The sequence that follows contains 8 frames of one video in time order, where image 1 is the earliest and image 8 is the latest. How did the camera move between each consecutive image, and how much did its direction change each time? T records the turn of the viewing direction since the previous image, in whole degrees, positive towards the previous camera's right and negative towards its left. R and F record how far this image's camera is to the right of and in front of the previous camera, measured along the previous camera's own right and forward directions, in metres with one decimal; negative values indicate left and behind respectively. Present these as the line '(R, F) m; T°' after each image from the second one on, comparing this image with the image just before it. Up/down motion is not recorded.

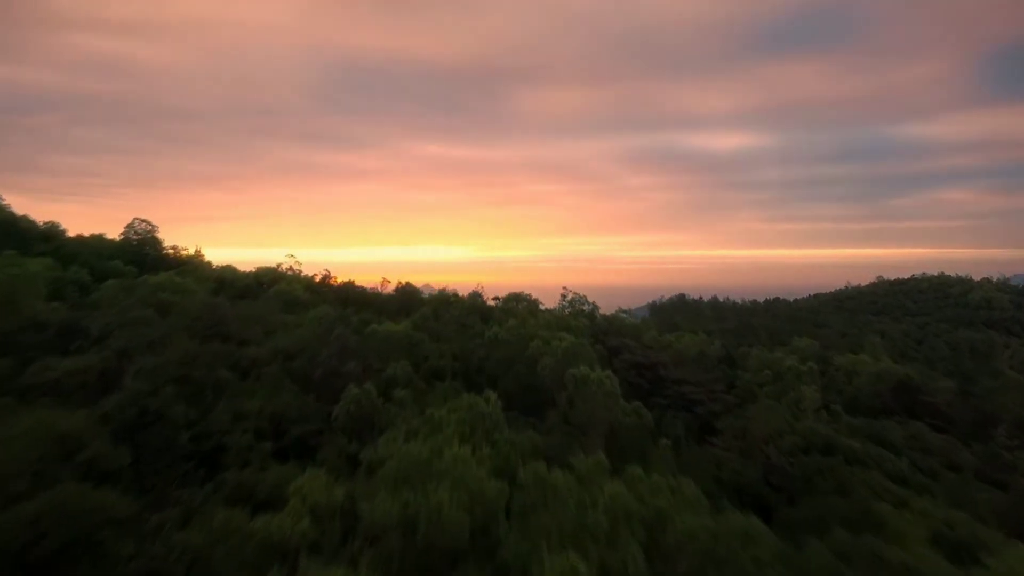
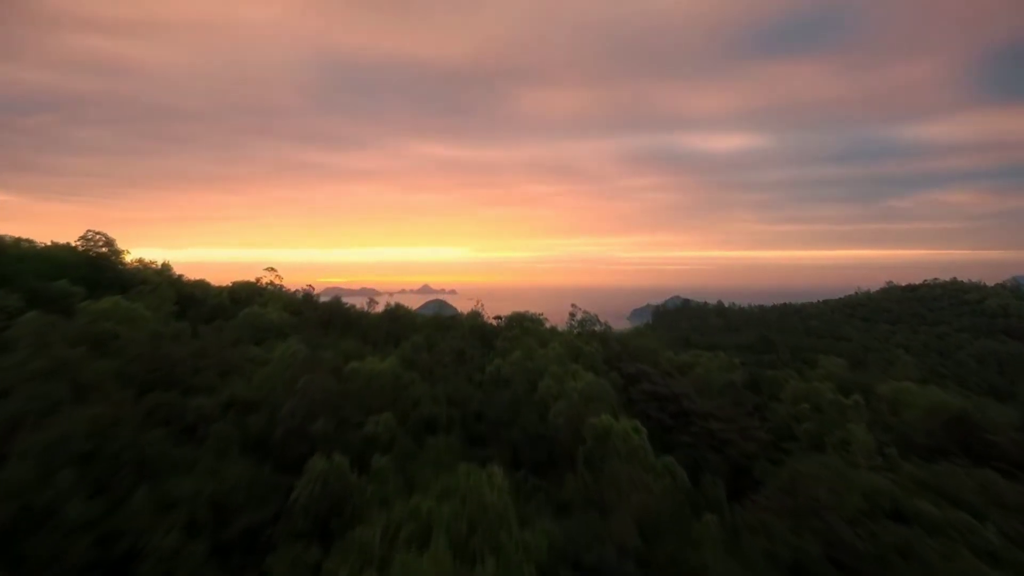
(-0.1, +1.4) m; 0°
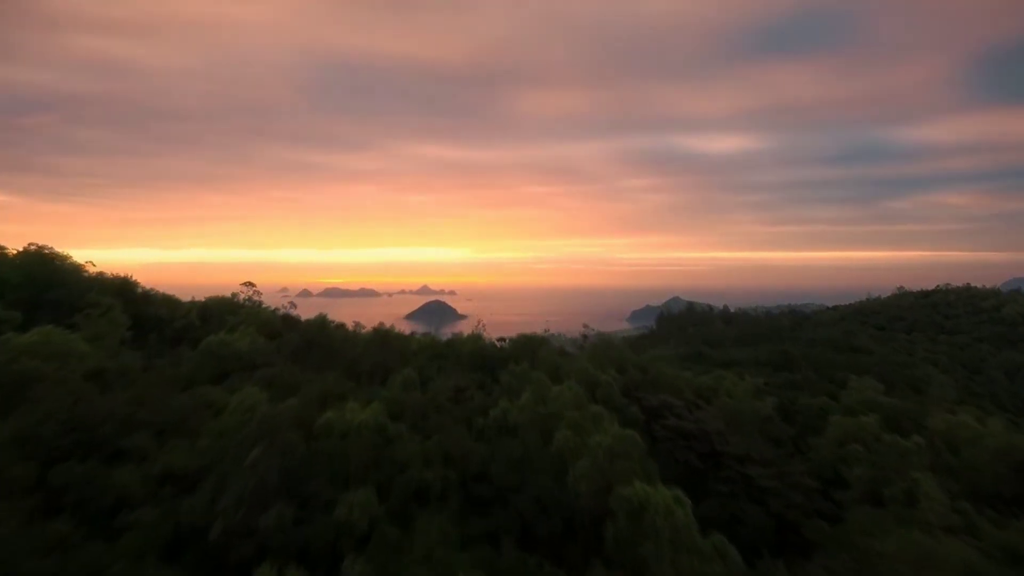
(-0.1, +1.4) m; 0°
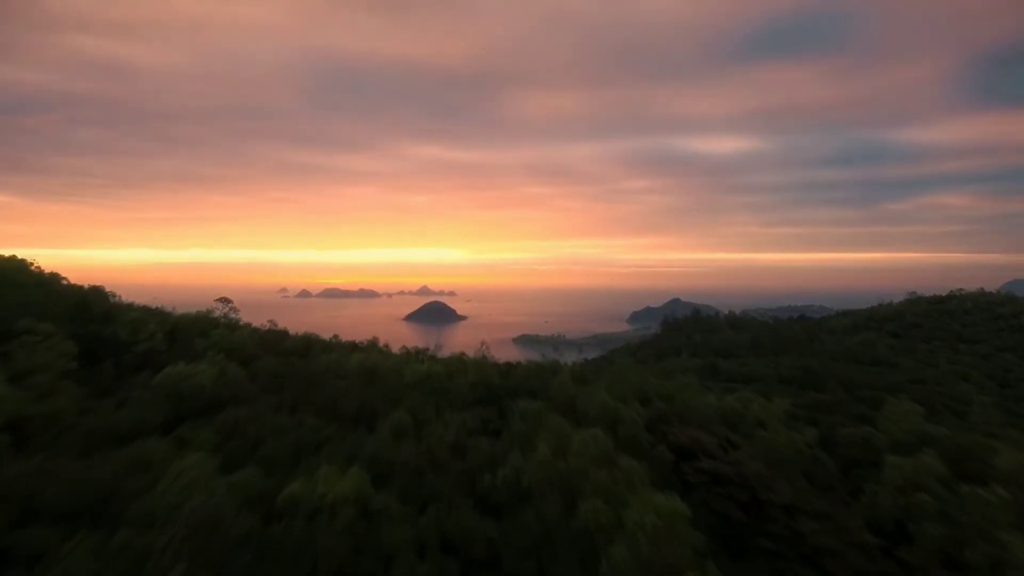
(-0.1, +1.3) m; 0°
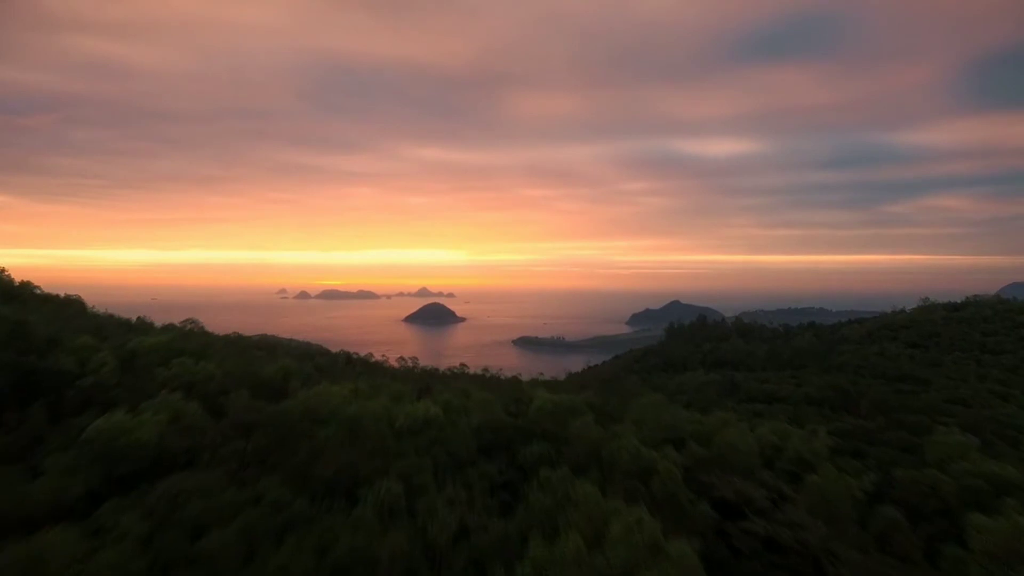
(-0.2, +1.4) m; 0°
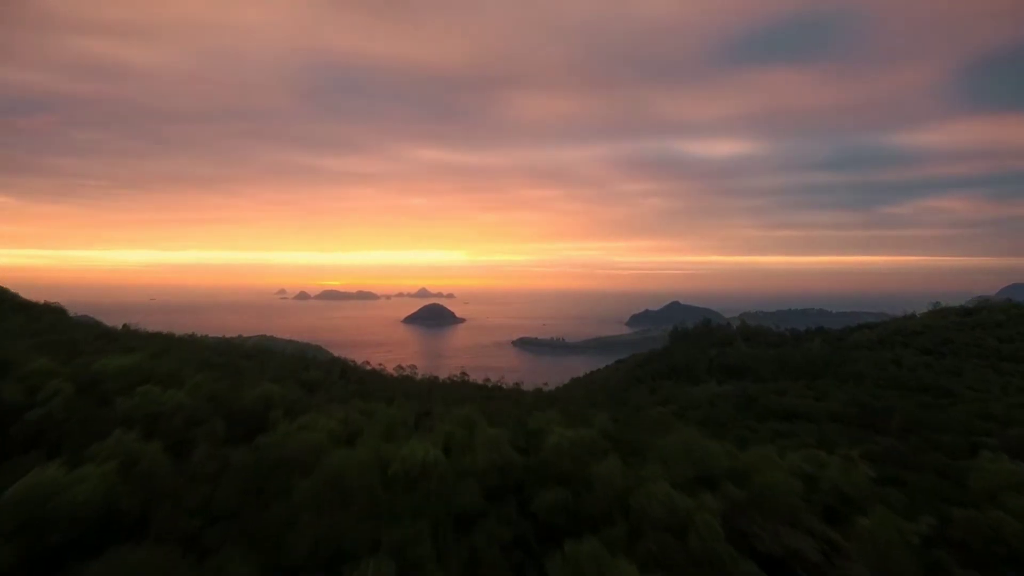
(-0.1, +1.0) m; 0°
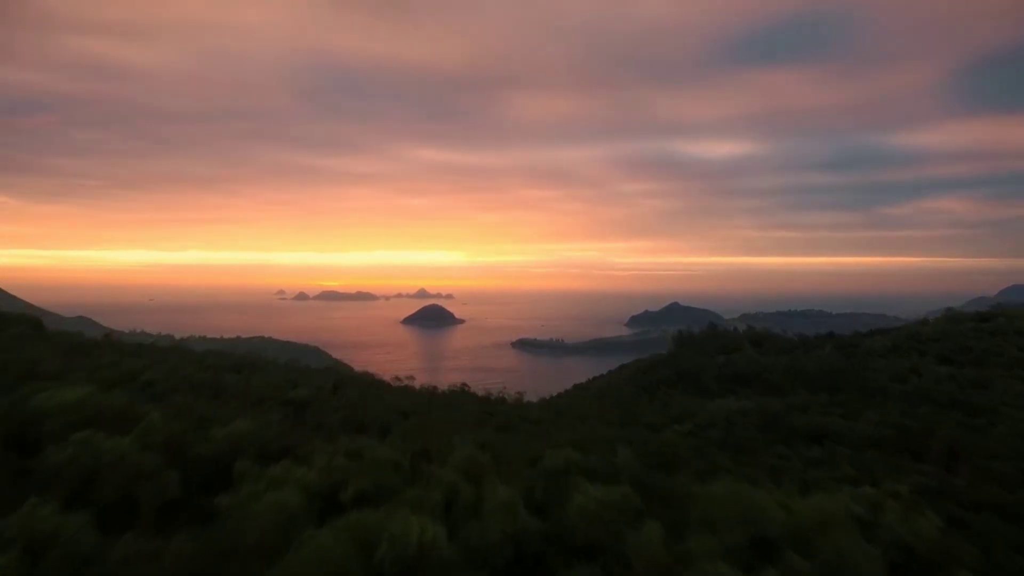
(-0.1, +1.3) m; 0°
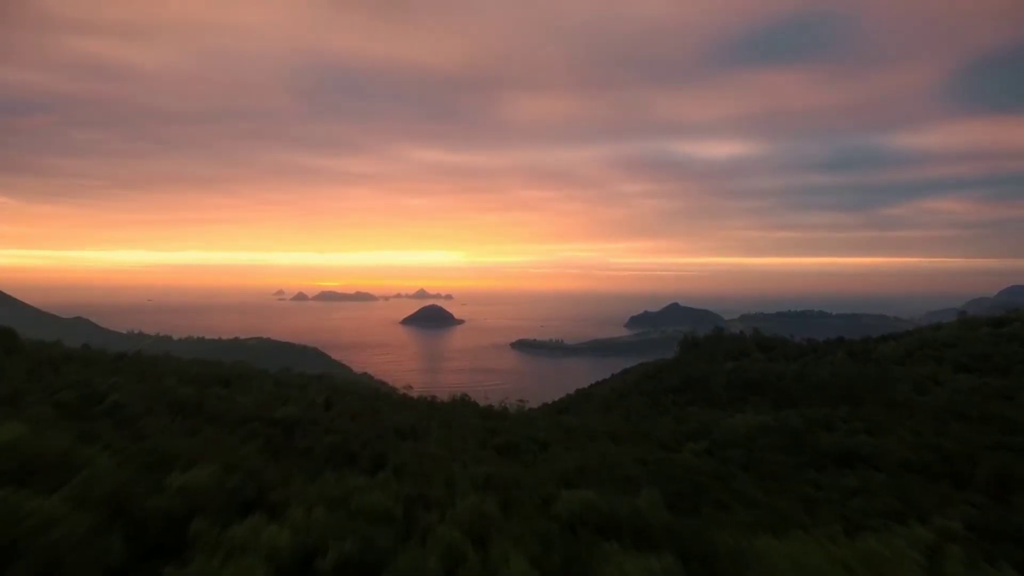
(-0.1, +1.2) m; 0°
